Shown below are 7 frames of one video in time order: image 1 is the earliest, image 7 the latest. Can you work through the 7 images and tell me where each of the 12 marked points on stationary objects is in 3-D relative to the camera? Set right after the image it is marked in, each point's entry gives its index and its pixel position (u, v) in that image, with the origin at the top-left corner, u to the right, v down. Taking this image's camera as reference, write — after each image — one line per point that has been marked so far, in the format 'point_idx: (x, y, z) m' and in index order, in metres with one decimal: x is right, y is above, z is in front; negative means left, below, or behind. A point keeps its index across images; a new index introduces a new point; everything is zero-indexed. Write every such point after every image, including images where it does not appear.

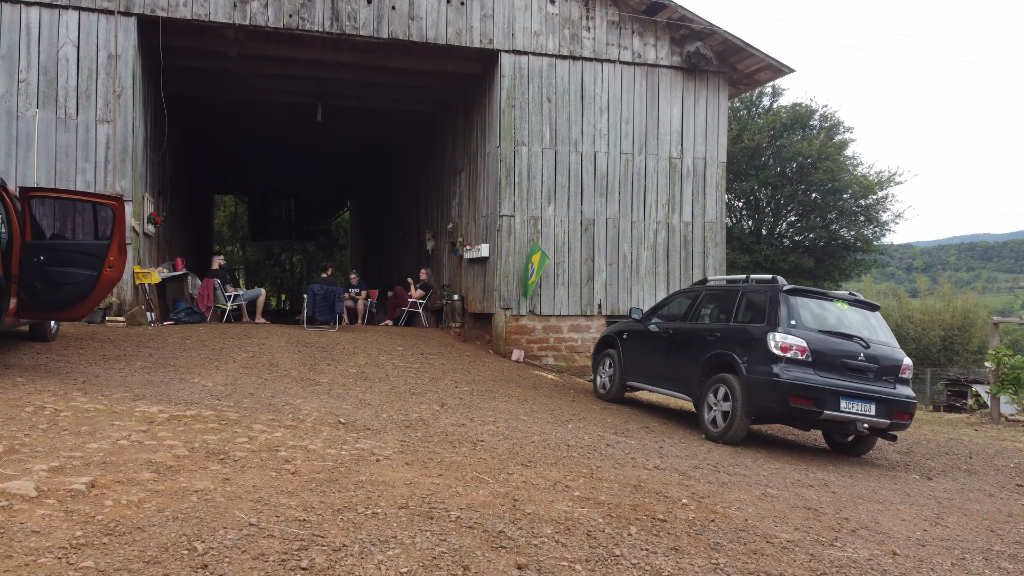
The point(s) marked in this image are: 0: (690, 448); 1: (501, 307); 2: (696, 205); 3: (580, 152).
0: (+1.2, -1.1, +5.6) m
1: (-0.1, -0.2, +10.3) m
2: (+2.5, +1.1, +11.2) m
3: (+0.9, +1.8, +10.7) m
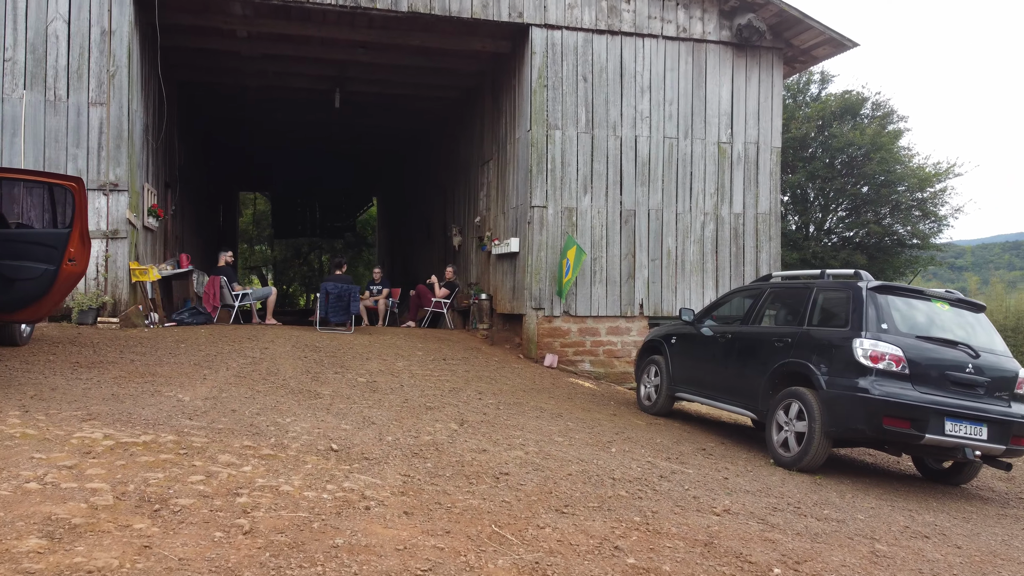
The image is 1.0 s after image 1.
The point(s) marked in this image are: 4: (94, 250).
0: (+1.4, -1.1, +4.6) m
1: (+0.2, -0.2, +9.3) m
2: (+2.9, +1.2, +10.1) m
3: (+1.3, +1.8, +9.7) m
4: (-4.2, +0.4, +8.2) m
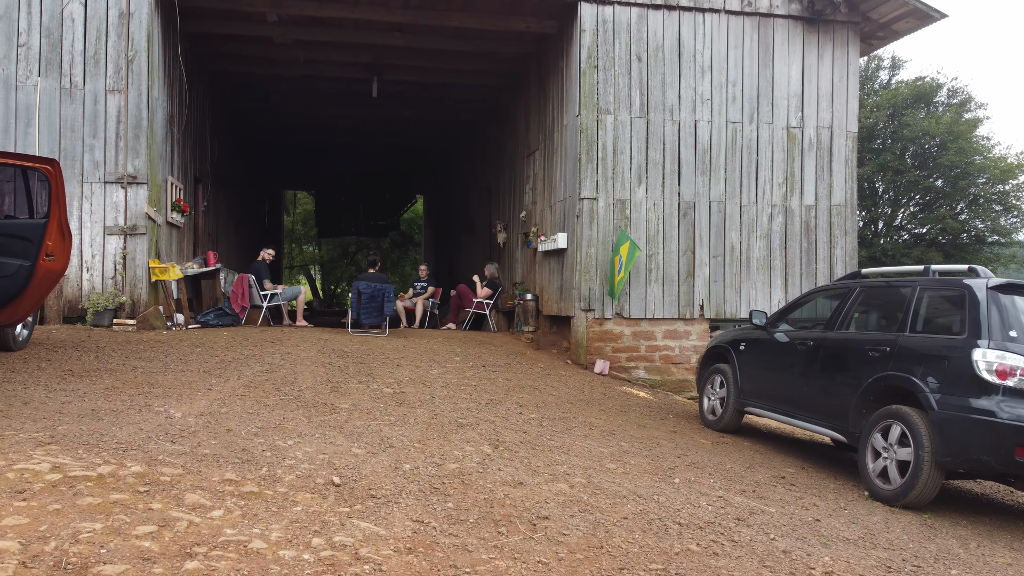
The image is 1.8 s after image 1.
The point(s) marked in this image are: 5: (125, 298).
0: (+1.6, -1.1, +3.8) m
1: (+0.7, -0.2, +8.5) m
2: (+3.5, +1.2, +9.2) m
3: (+1.8, +1.8, +8.8) m
4: (-3.7, +0.4, +7.7) m
5: (-3.6, -0.1, +7.6) m
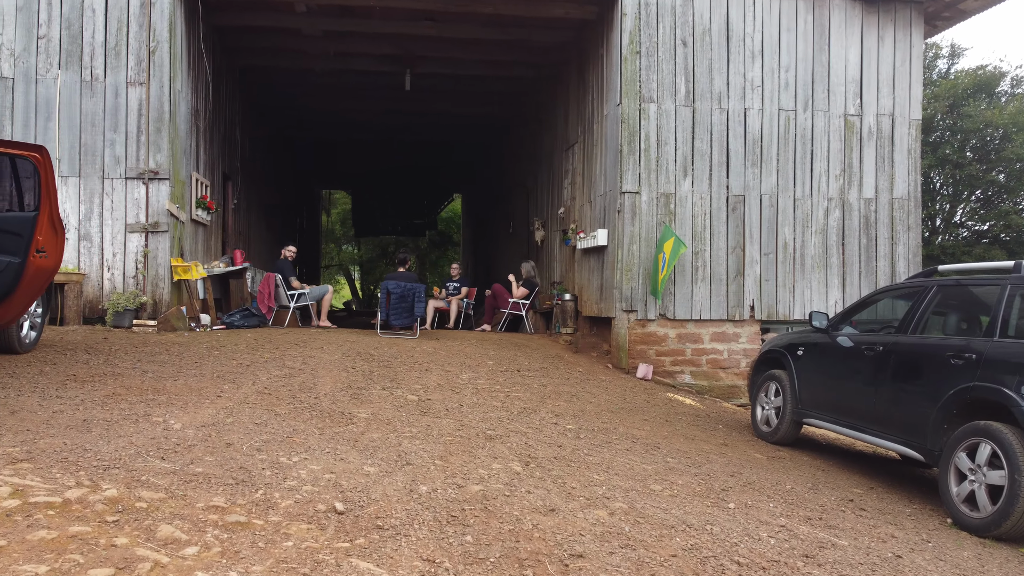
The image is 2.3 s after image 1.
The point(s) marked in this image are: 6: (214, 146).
0: (+1.7, -1.1, +3.2) m
1: (+1.1, -0.2, +8.0) m
2: (+3.8, +1.2, +8.5) m
3: (+2.2, +1.8, +8.3) m
4: (-3.4, +0.4, +7.4) m
5: (-3.3, -0.1, +7.3) m
6: (-3.4, +1.6, +9.3) m
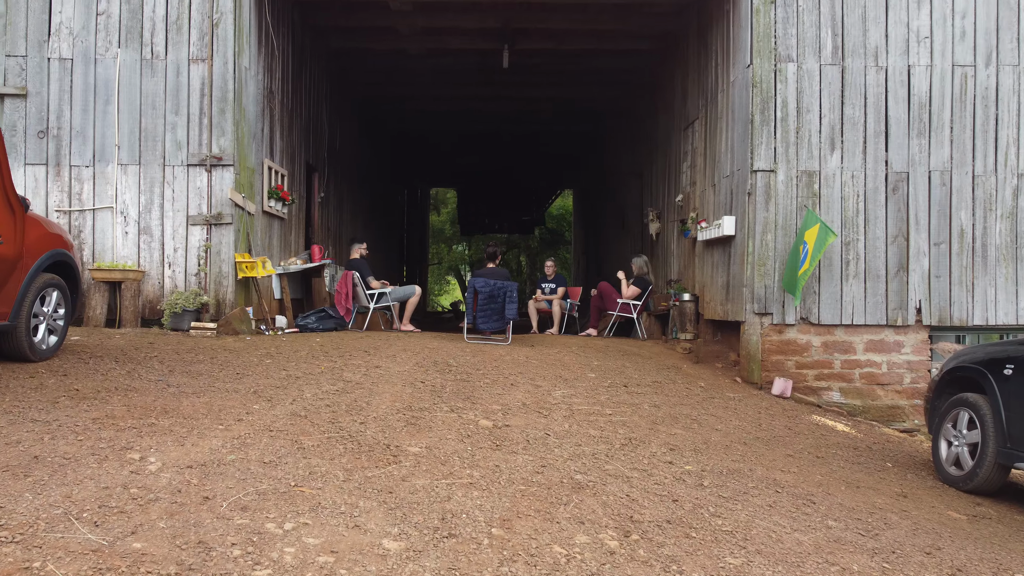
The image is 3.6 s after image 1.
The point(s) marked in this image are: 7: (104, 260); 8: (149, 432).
0: (+1.9, -1.1, +1.8) m
1: (+2.0, -0.2, +6.6) m
2: (+4.8, +1.2, +6.8) m
3: (+3.1, +1.8, +6.7) m
4: (-2.6, +0.4, +6.7) m
5: (-2.5, -0.1, +6.6) m
6: (-2.3, +1.6, +8.5) m
7: (-3.3, +0.2, +6.7) m
8: (-1.5, -0.6, +3.3) m
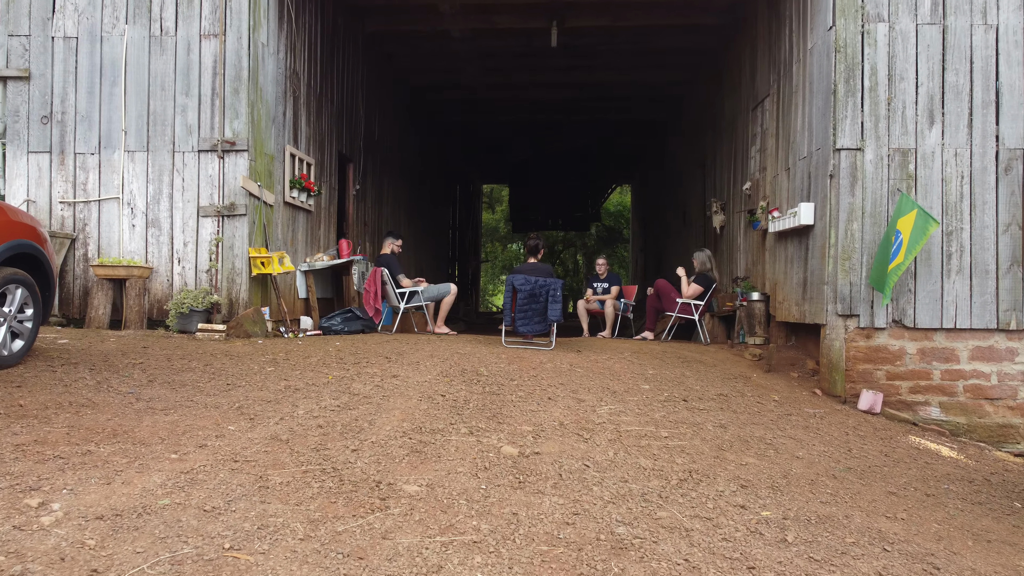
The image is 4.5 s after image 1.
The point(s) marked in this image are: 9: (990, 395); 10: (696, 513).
0: (+1.9, -1.0, +0.9) m
1: (+2.3, -0.2, +5.7) m
2: (+5.1, +1.2, +5.6) m
3: (+3.4, +1.8, +5.7) m
4: (-2.3, +0.4, +6.1) m
5: (-2.1, -0.1, +6.0) m
6: (-1.8, +1.6, +7.9) m
7: (-3.0, +0.2, +6.1) m
8: (-1.4, -0.6, +2.7) m
9: (+3.3, -0.7, +5.6) m
10: (+0.7, -0.8, +2.9) m
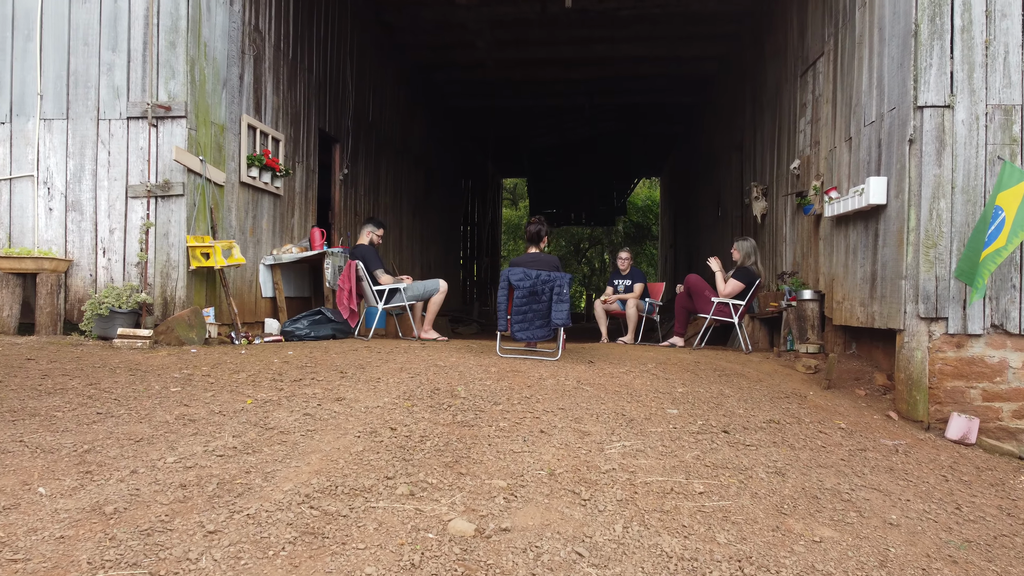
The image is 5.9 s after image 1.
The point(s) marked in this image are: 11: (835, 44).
0: (+1.7, -1.0, -0.3) m
1: (+2.2, -0.2, +4.5) m
2: (+5.0, +1.2, +4.3) m
3: (+3.3, +1.9, +4.4) m
4: (-2.3, +0.4, +5.0) m
5: (-2.2, 0.0, +4.9) m
6: (-1.8, +1.7, +6.8) m
7: (-3.0, +0.3, +5.1) m
8: (-1.6, -0.5, +1.6) m
9: (+3.3, -0.7, +4.3) m
10: (+0.5, -0.8, +1.7) m
11: (+2.3, +1.8, +6.0) m
